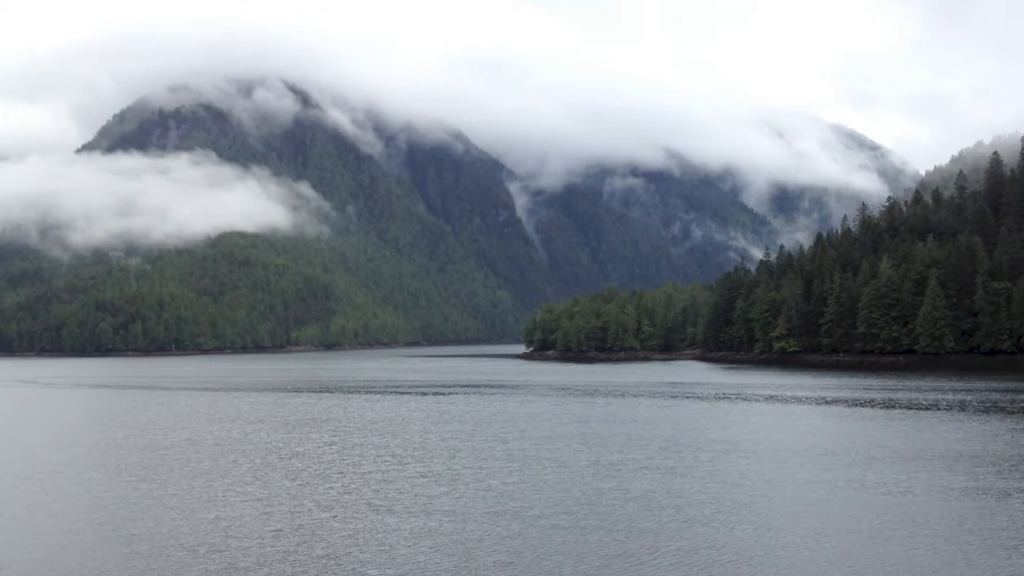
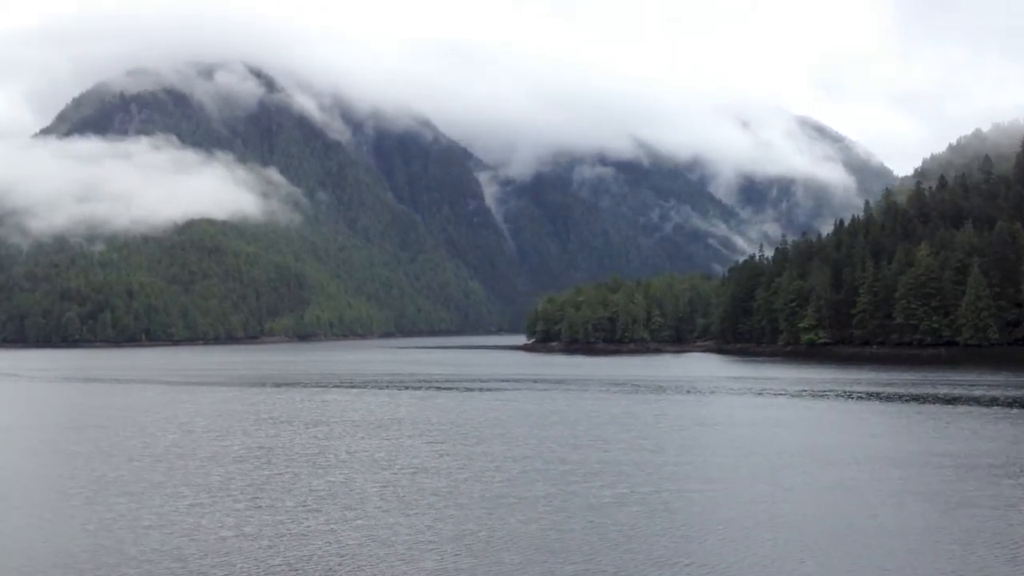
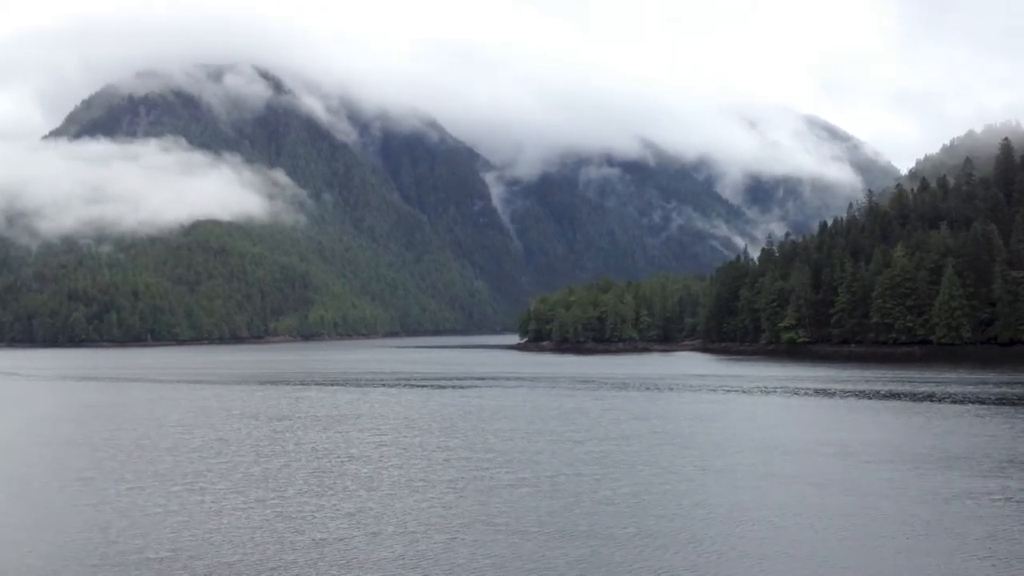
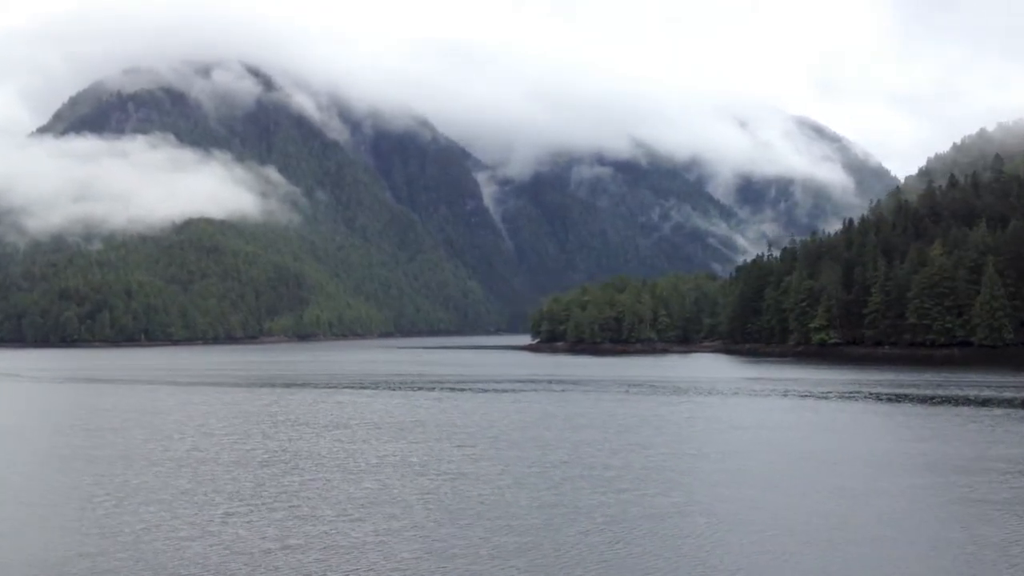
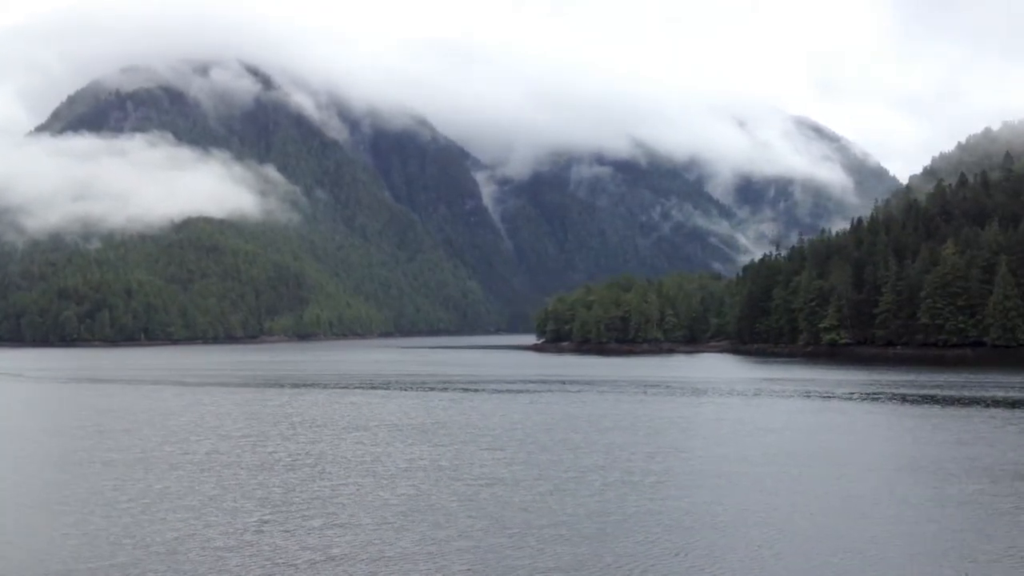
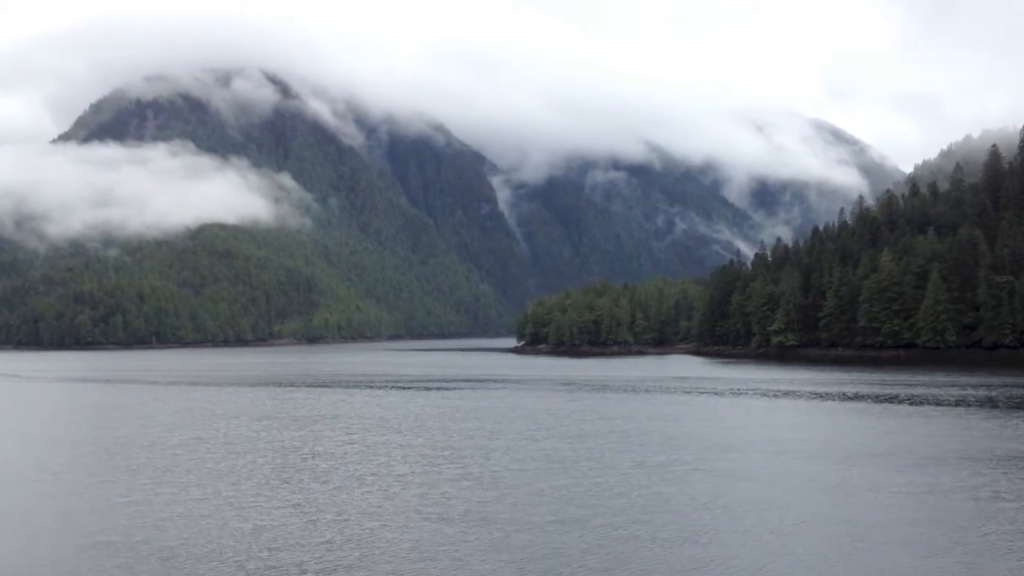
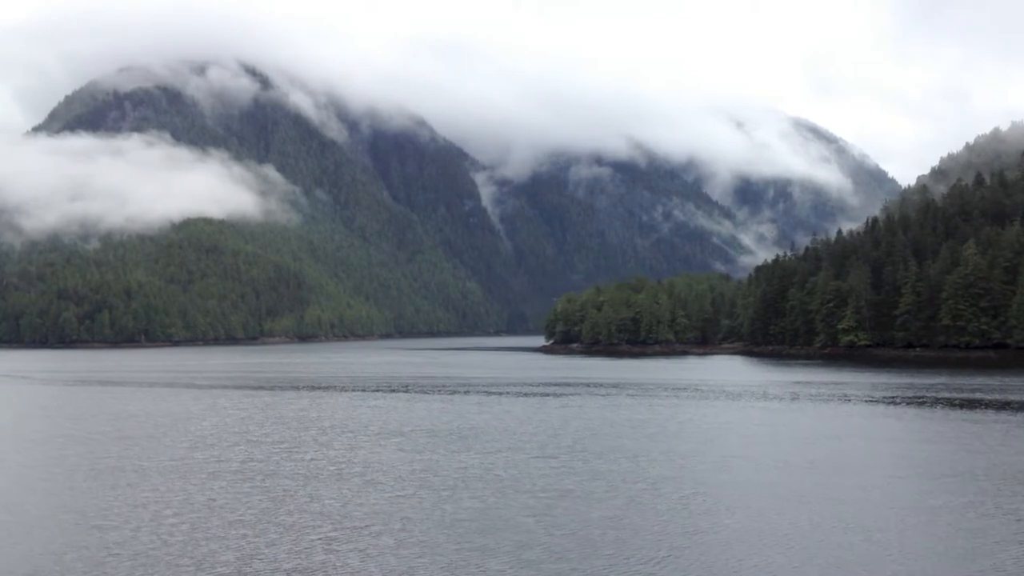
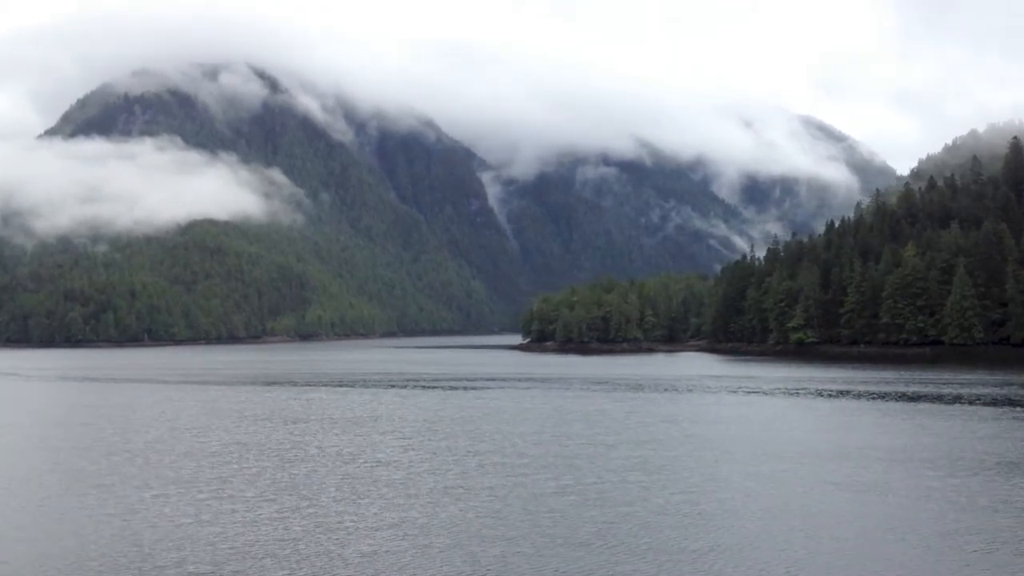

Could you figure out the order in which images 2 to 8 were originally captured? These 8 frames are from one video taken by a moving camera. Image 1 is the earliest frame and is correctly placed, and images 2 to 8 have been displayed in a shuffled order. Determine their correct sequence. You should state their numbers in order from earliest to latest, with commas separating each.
6, 3, 8, 2, 4, 5, 7
